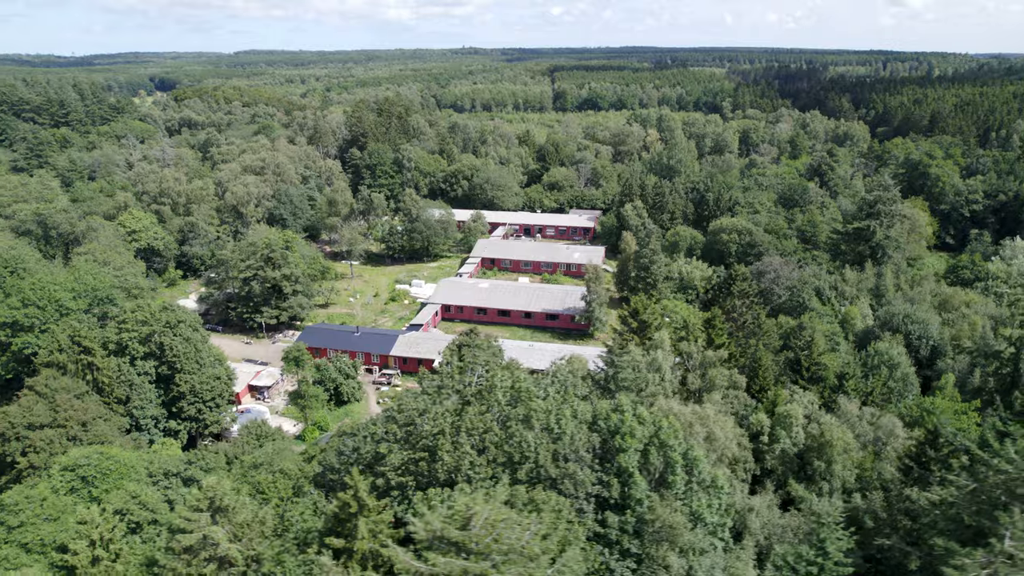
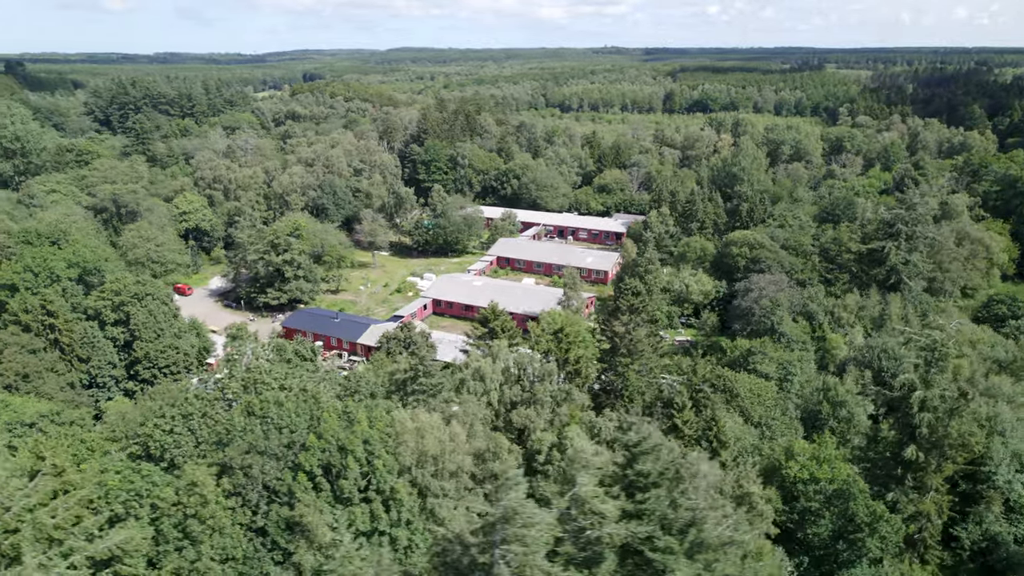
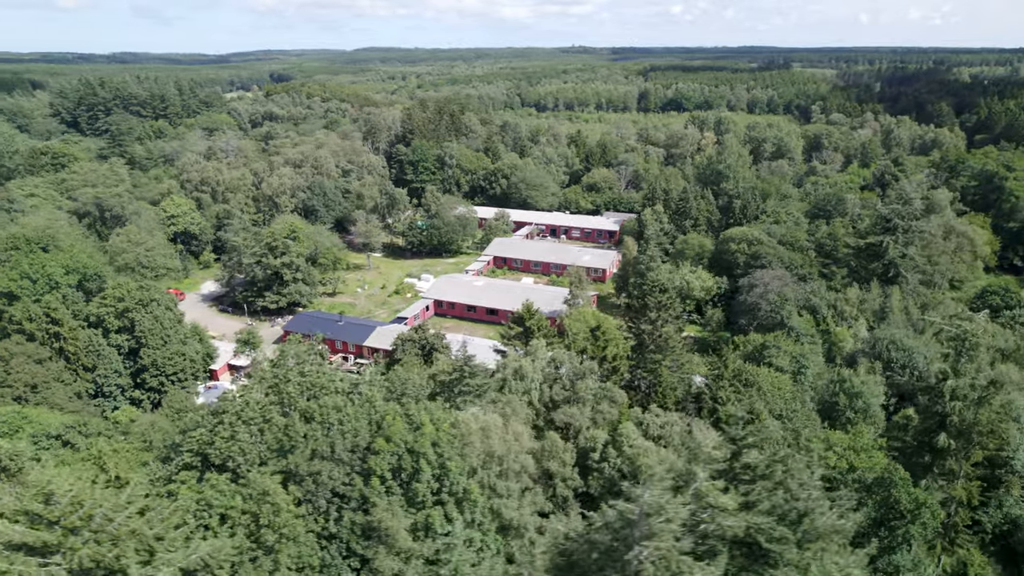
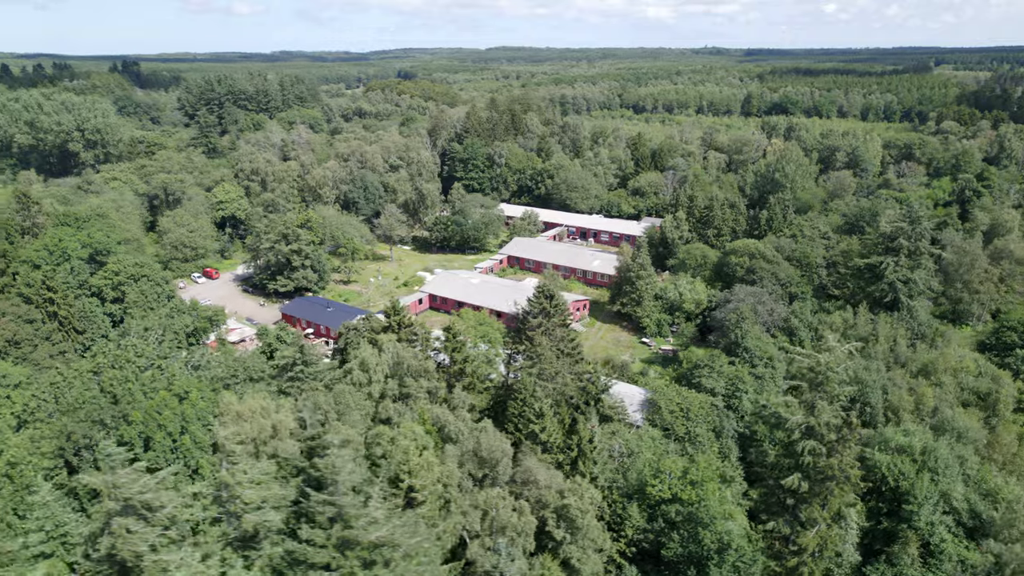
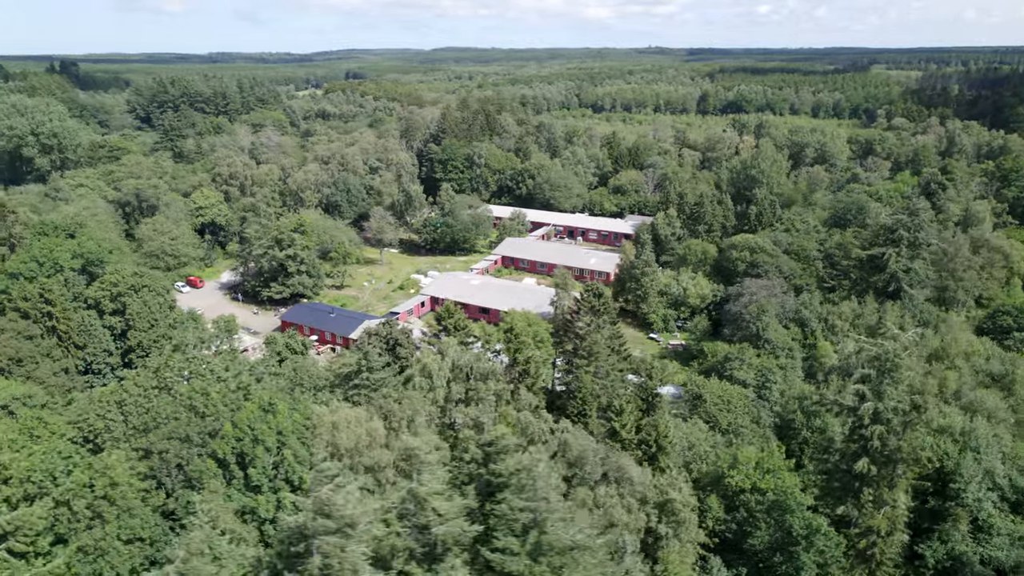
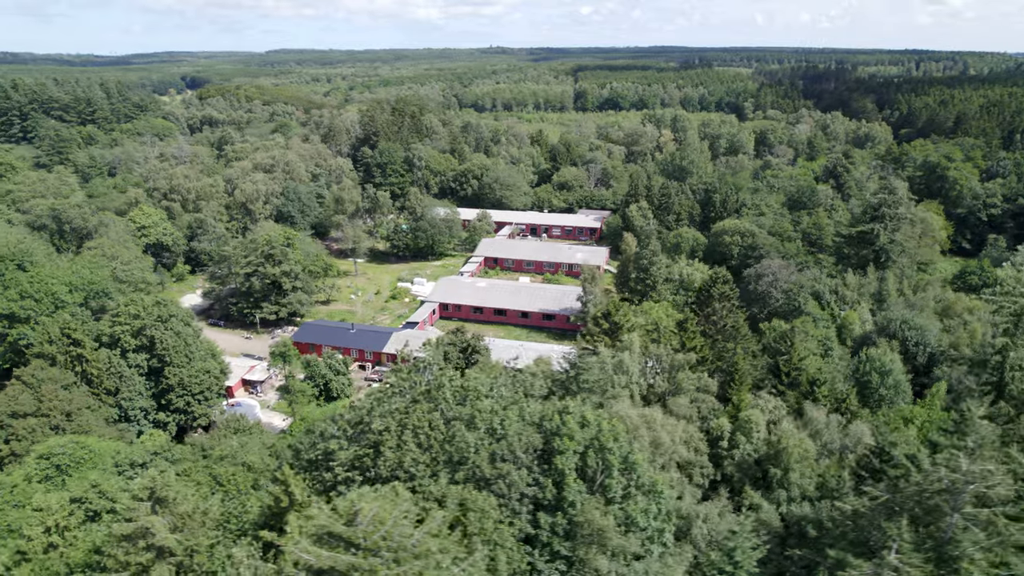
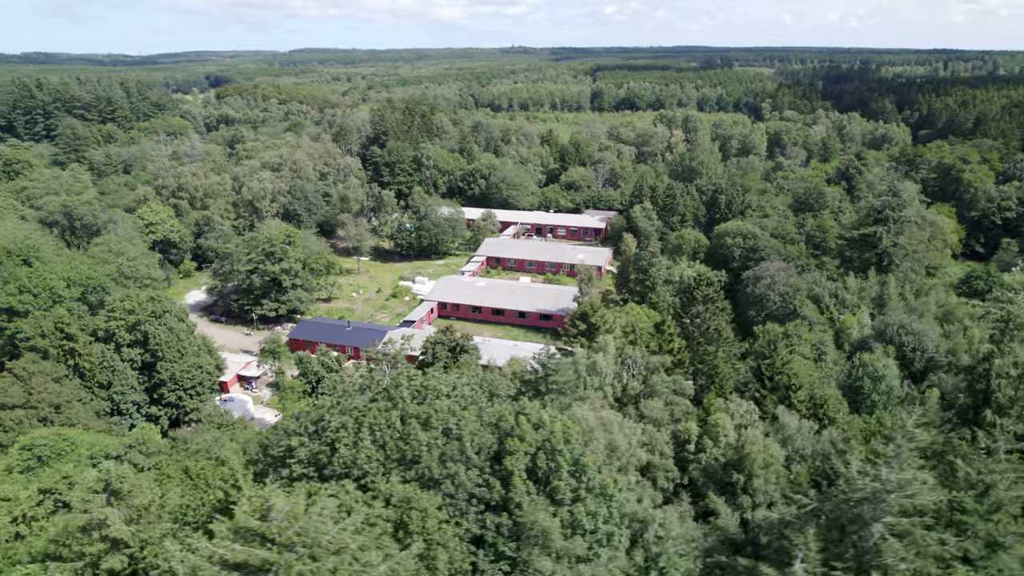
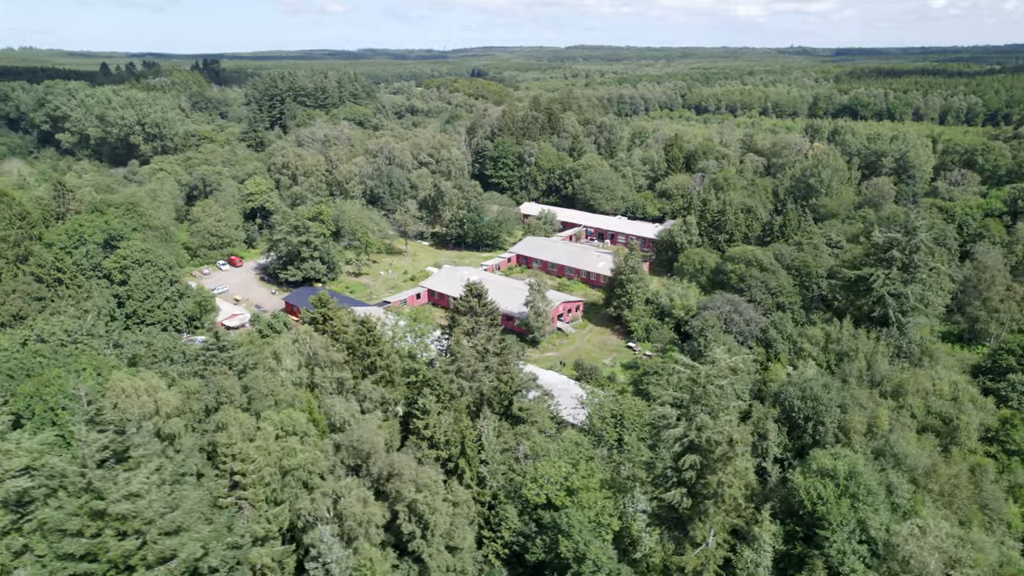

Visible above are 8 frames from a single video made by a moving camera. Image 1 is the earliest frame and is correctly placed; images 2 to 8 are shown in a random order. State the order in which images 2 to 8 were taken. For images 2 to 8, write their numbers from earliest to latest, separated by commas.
6, 7, 3, 2, 5, 4, 8
